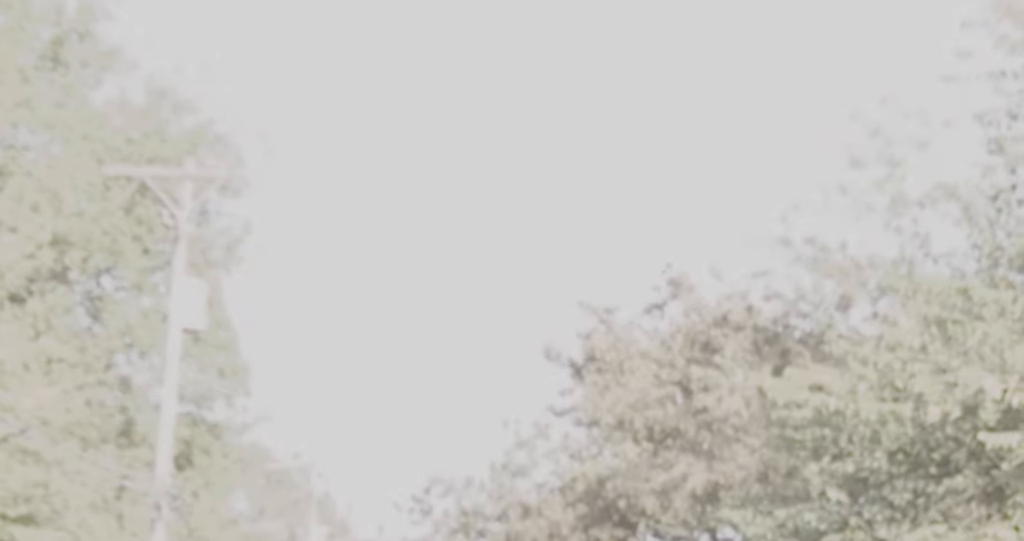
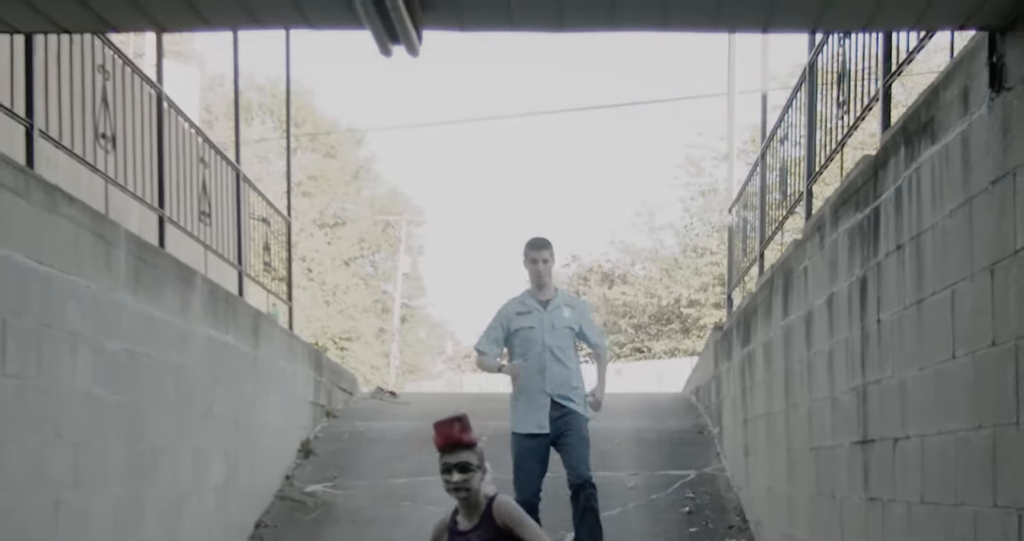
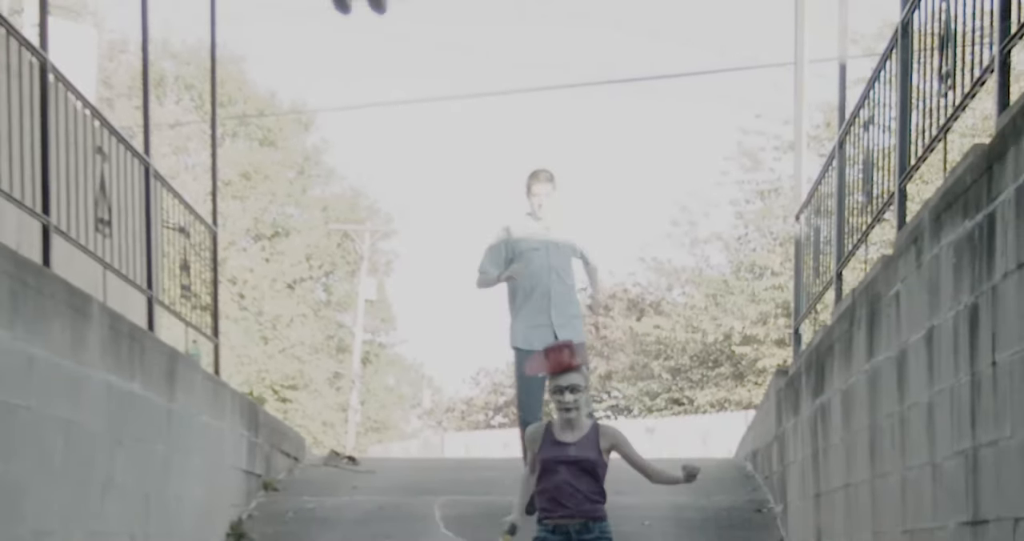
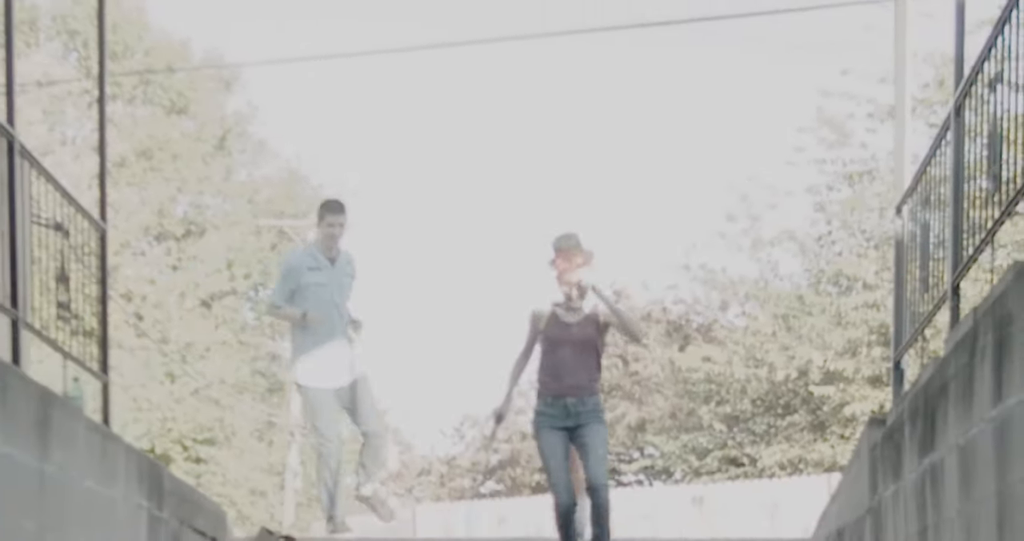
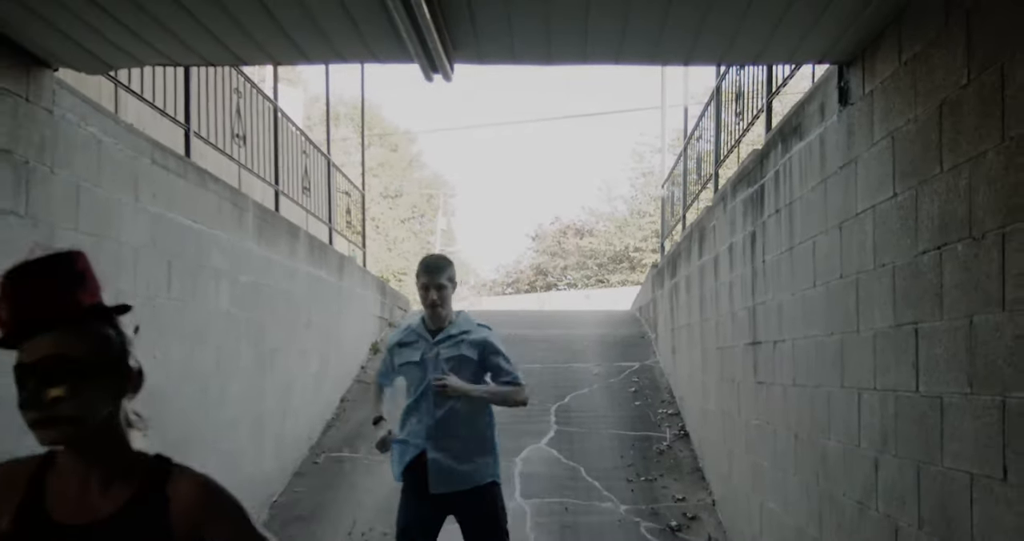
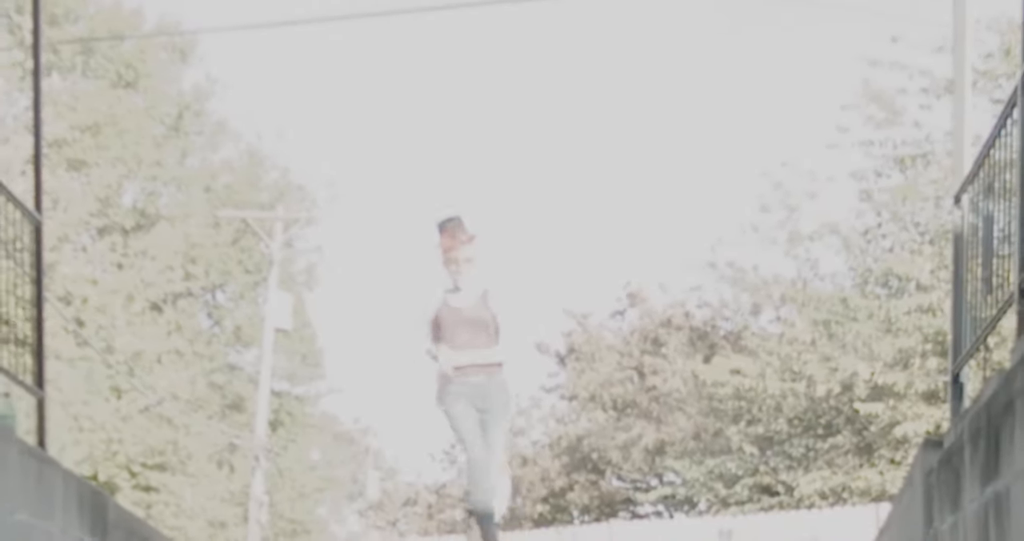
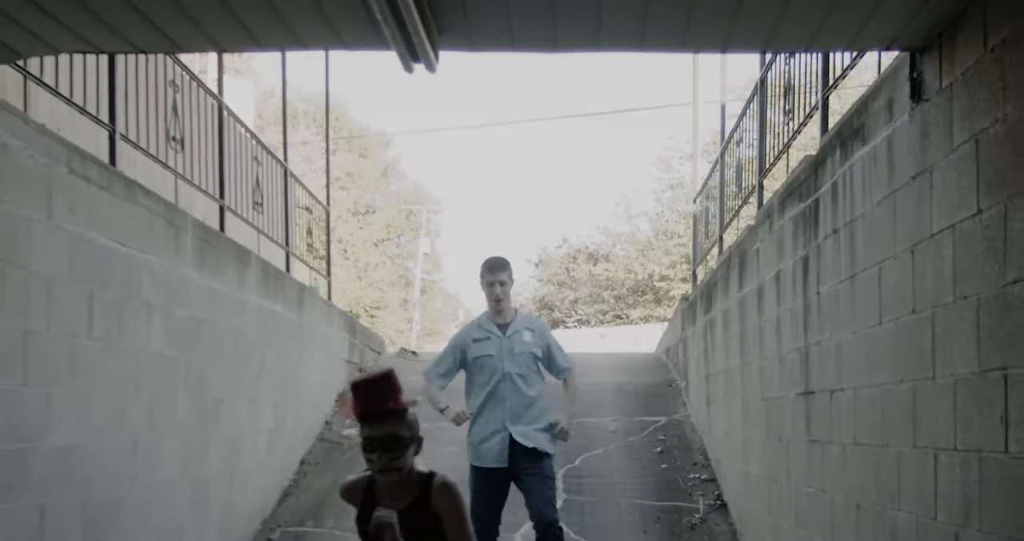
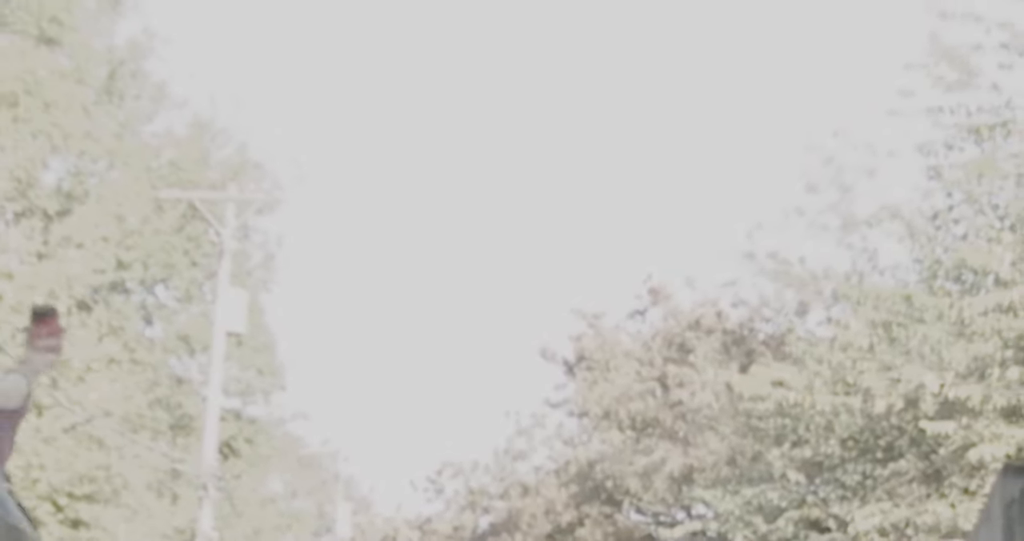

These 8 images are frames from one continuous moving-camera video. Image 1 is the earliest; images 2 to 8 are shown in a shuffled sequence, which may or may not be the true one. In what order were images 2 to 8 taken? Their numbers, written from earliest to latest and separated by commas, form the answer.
8, 6, 4, 3, 2, 7, 5
